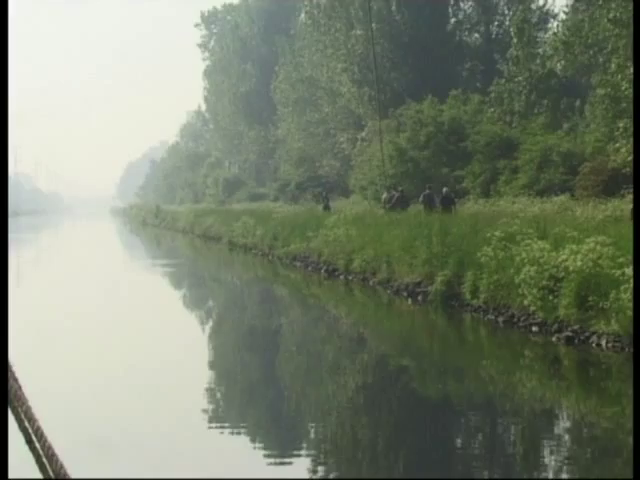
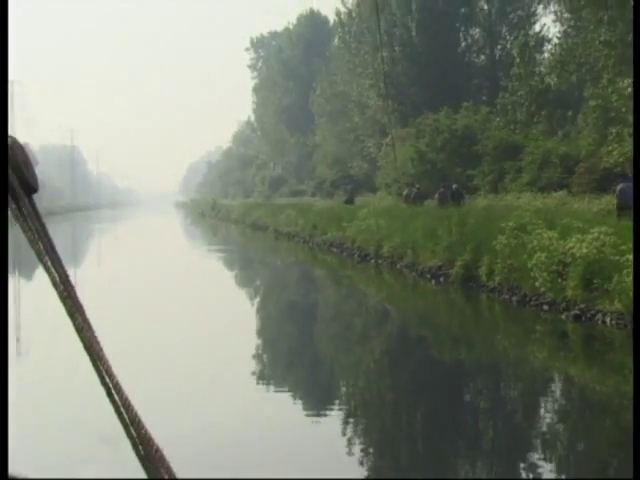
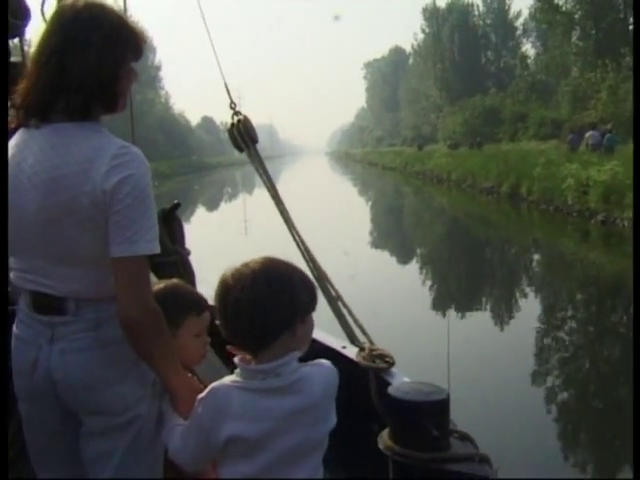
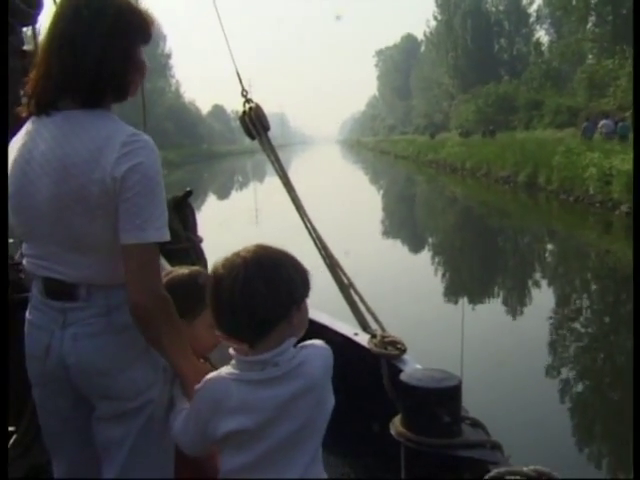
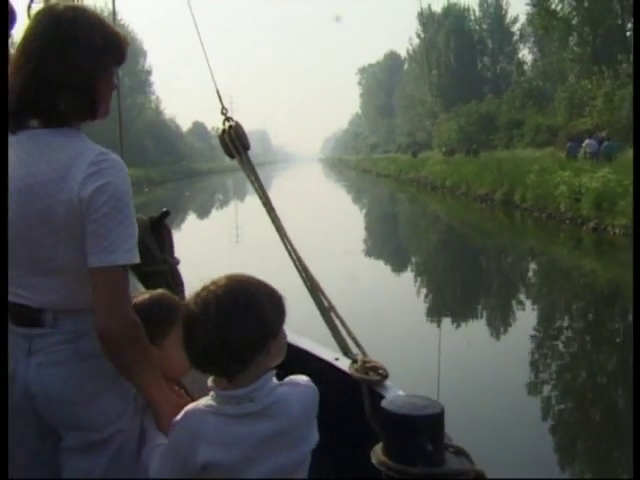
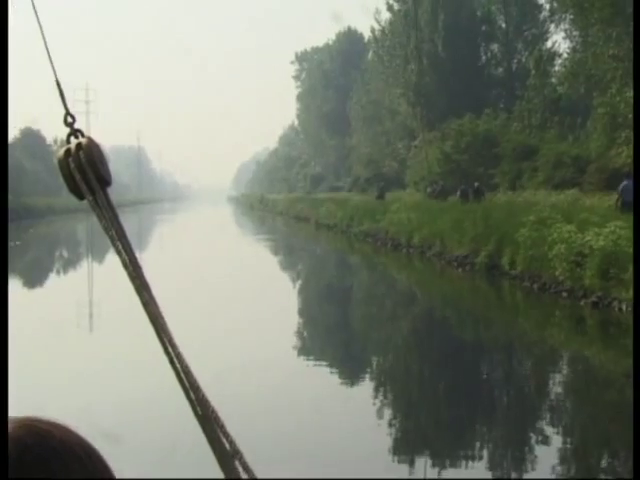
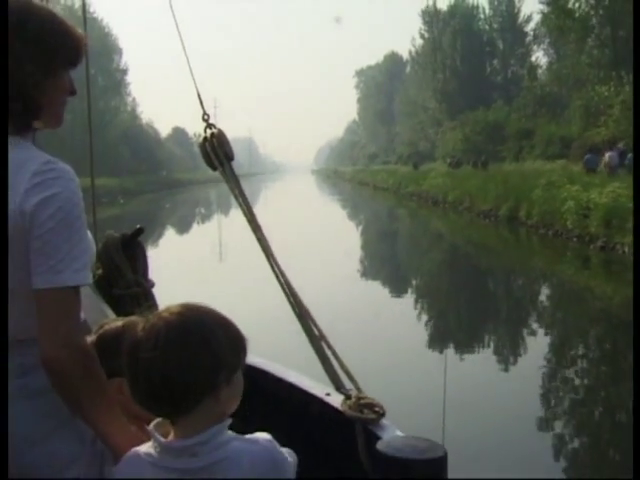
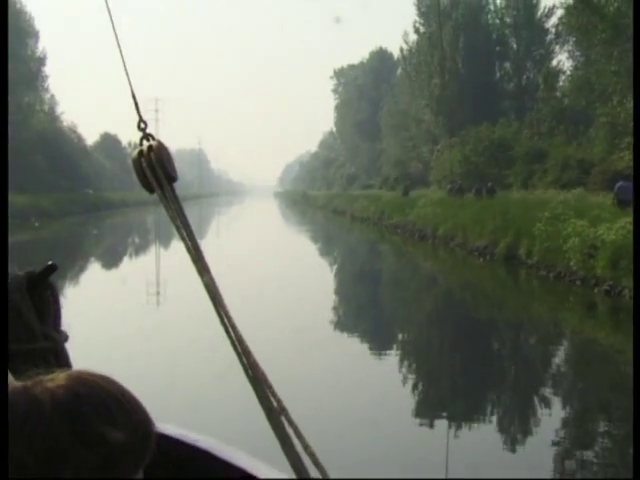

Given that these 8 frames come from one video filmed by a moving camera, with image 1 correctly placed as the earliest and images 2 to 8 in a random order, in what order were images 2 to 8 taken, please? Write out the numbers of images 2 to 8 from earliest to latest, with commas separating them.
2, 6, 8, 7, 5, 3, 4
